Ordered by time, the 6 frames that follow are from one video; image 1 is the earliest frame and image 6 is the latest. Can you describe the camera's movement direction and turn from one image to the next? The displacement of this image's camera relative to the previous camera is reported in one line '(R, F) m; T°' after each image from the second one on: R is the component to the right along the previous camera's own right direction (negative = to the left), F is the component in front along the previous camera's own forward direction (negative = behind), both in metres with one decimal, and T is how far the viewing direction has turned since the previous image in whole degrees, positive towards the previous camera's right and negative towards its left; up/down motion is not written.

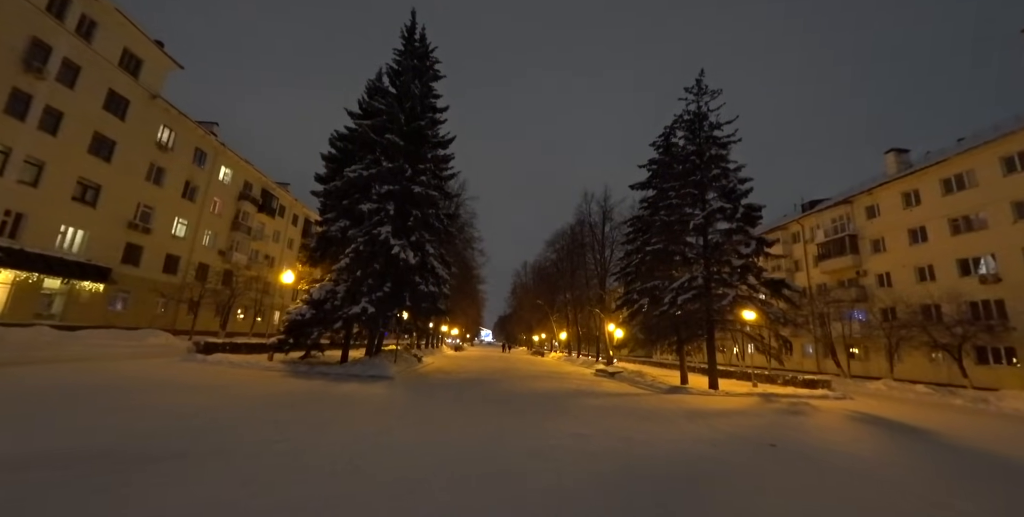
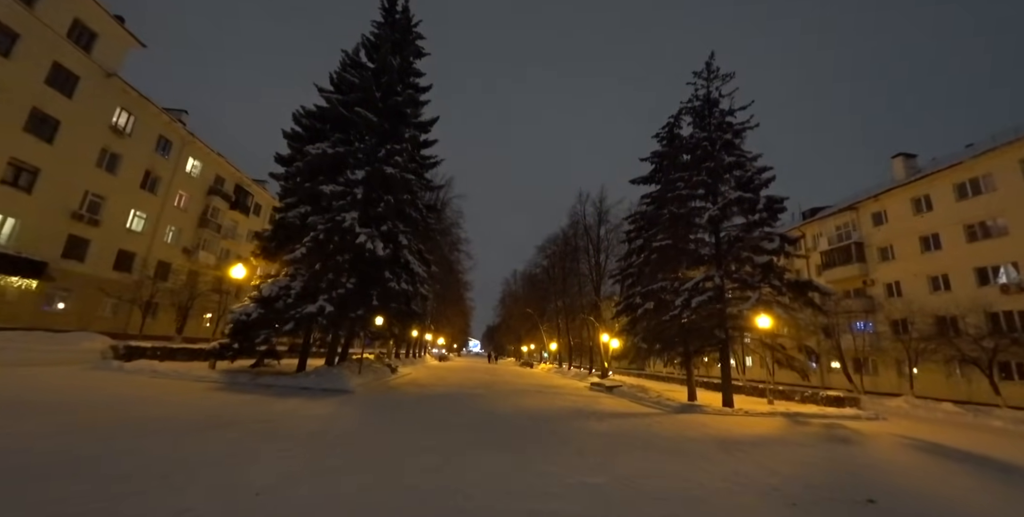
(+0.1, +2.6) m; +1°
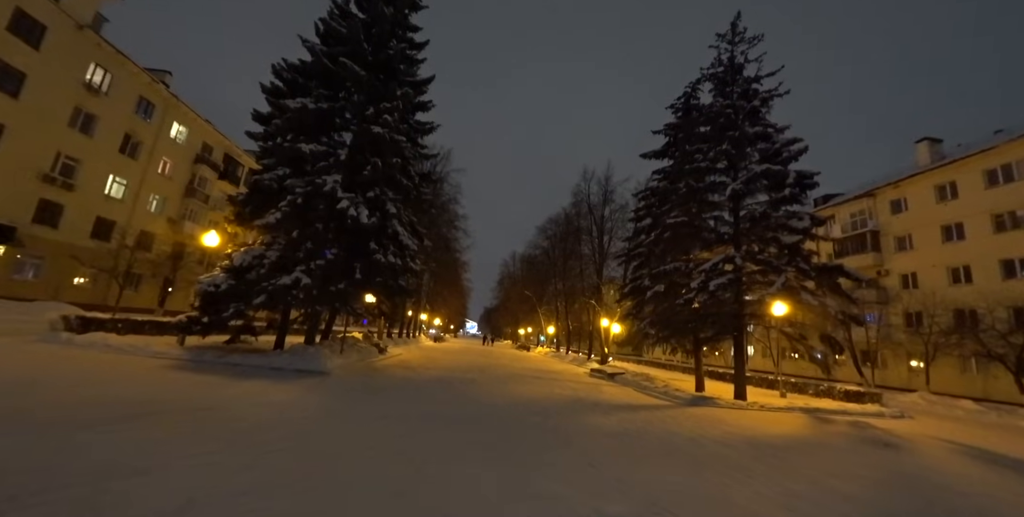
(0.0, +1.5) m; 0°
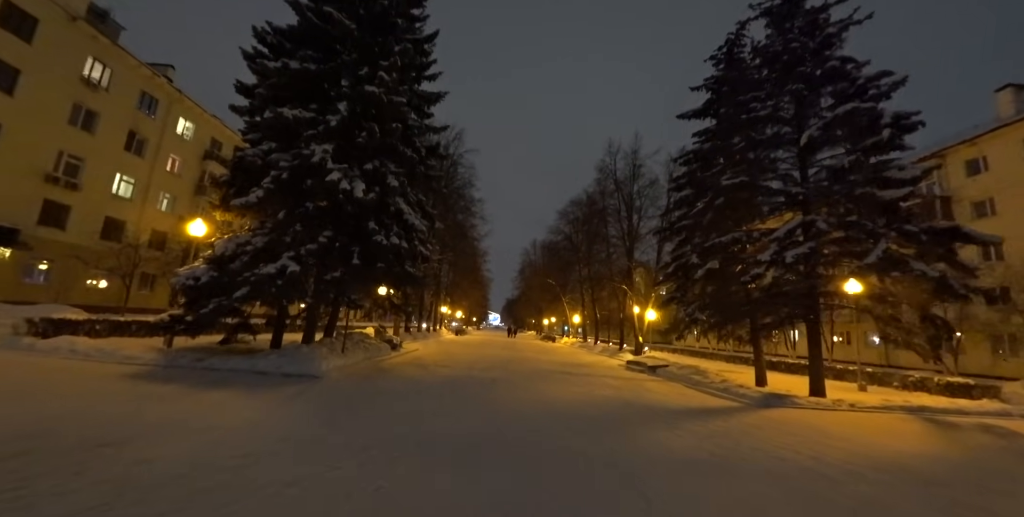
(-0.1, +2.3) m; -3°
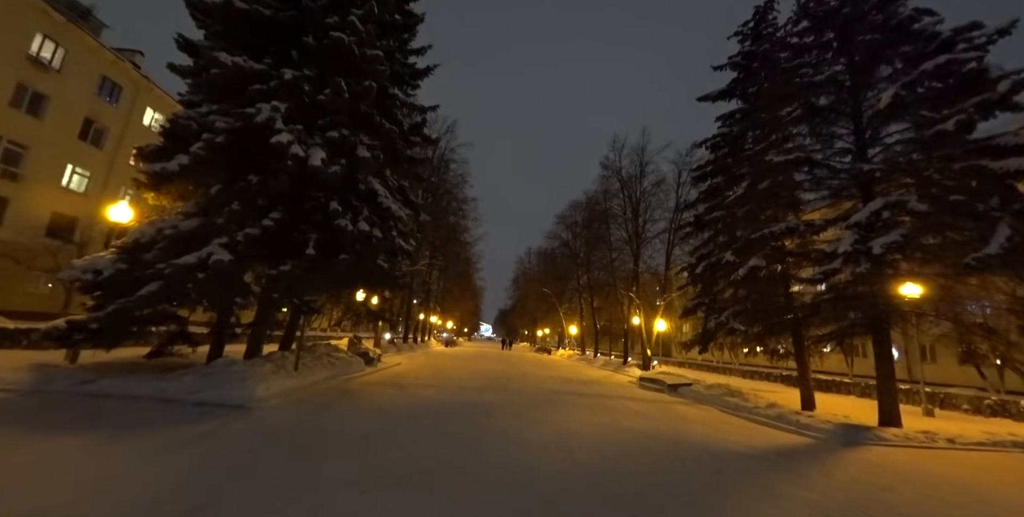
(-0.2, +2.6) m; +1°
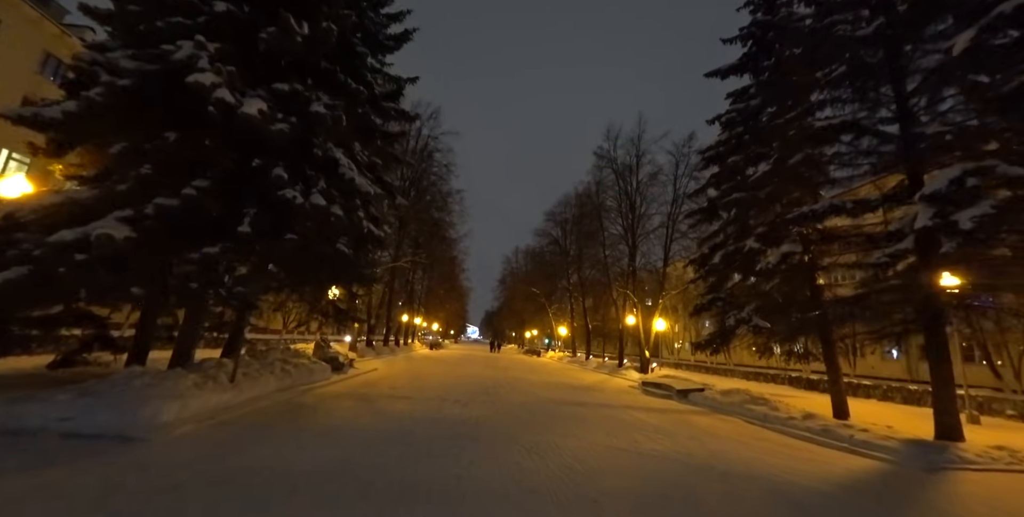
(-0.1, +1.9) m; +2°
